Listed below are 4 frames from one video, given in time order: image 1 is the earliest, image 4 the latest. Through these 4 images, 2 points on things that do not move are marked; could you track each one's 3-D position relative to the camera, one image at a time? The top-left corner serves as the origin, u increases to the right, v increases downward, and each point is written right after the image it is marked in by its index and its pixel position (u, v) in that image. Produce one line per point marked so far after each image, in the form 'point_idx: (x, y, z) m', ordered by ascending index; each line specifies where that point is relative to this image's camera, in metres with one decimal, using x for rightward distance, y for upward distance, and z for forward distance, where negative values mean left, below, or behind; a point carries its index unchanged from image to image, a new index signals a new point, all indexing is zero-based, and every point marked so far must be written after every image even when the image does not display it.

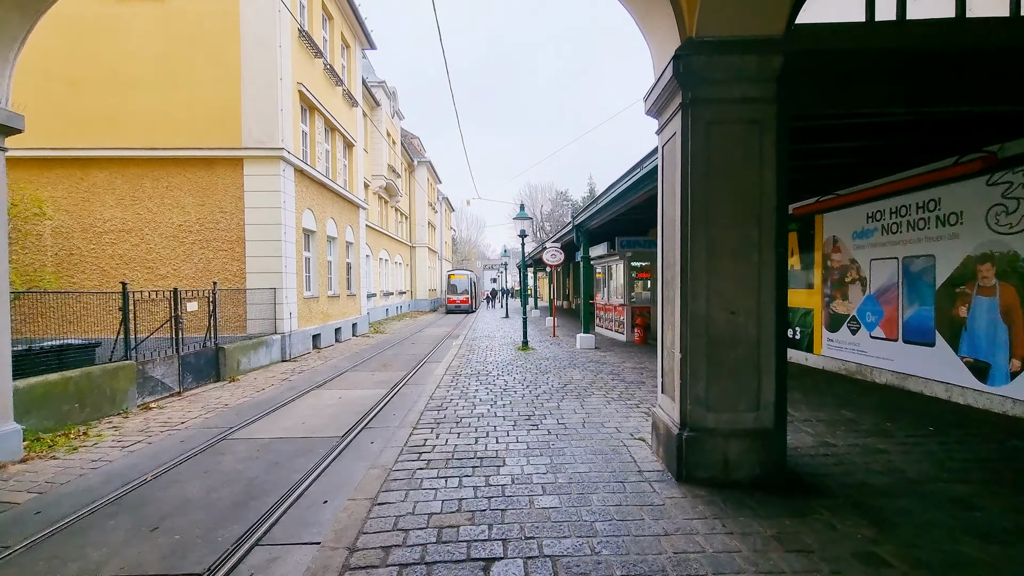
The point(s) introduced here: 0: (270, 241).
0: (-5.4, +1.1, +11.5) m
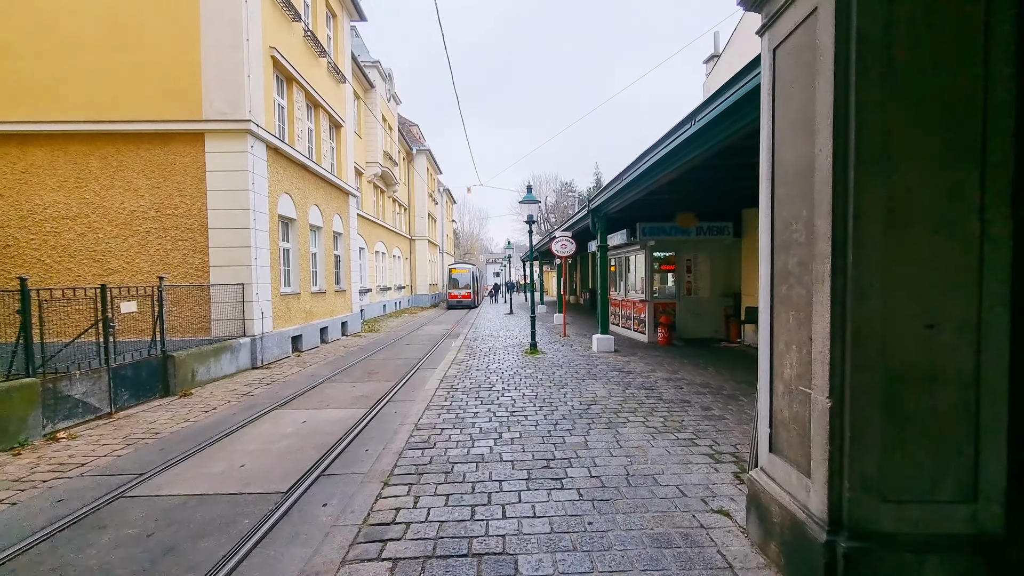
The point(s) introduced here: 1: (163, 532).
0: (-5.3, +1.1, +9.9) m
1: (-2.3, -1.6, +3.3) m
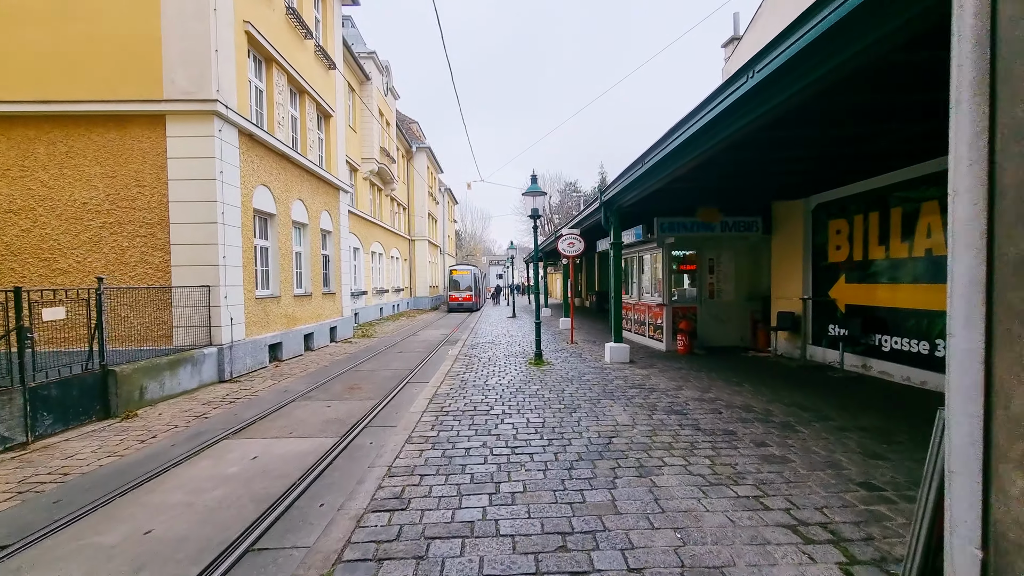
0: (-5.3, +1.1, +8.8) m
1: (-2.3, -1.6, +2.1) m
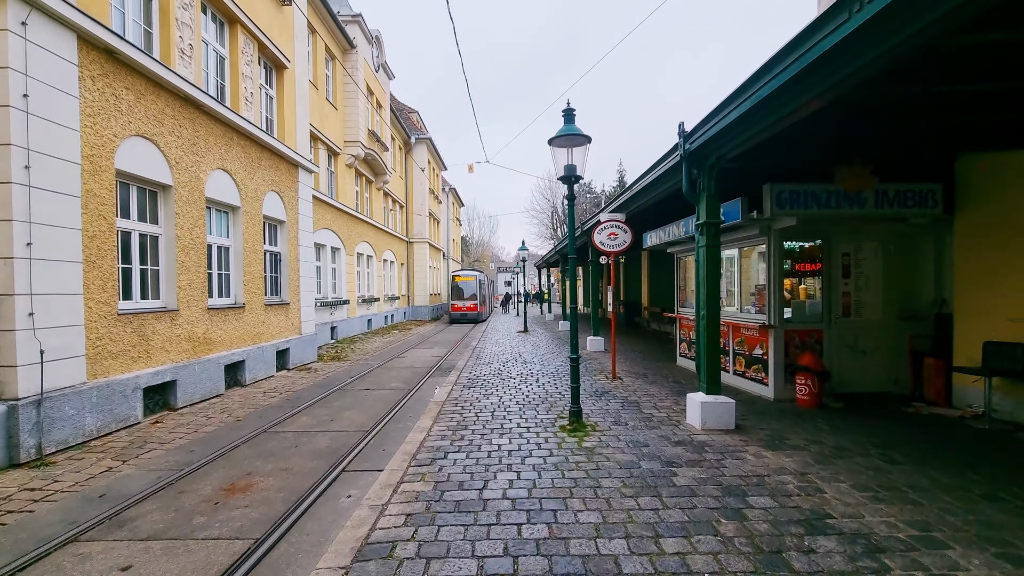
0: (-5.1, +1.0, +5.0) m
1: (-2.2, -1.6, -1.7) m
